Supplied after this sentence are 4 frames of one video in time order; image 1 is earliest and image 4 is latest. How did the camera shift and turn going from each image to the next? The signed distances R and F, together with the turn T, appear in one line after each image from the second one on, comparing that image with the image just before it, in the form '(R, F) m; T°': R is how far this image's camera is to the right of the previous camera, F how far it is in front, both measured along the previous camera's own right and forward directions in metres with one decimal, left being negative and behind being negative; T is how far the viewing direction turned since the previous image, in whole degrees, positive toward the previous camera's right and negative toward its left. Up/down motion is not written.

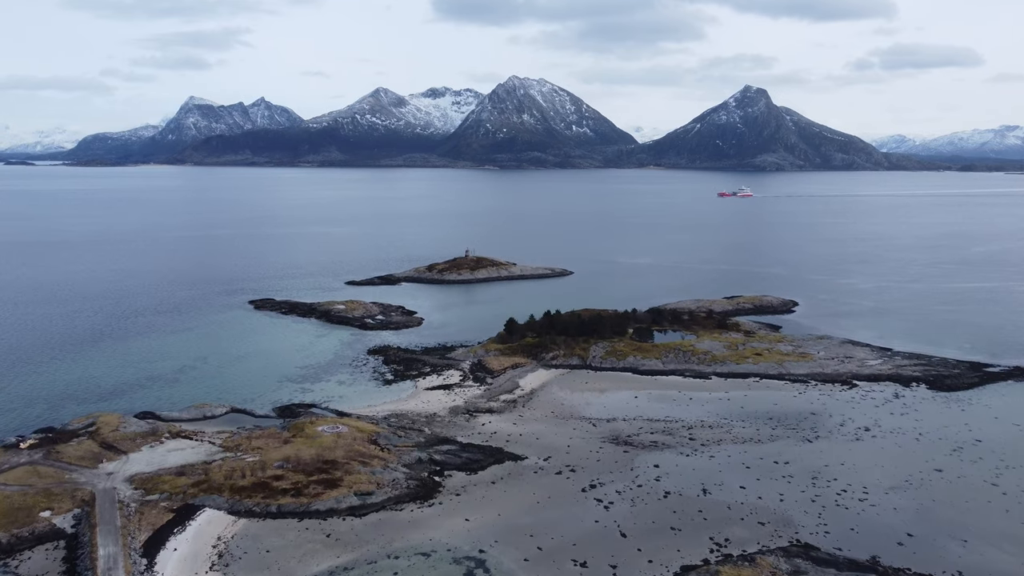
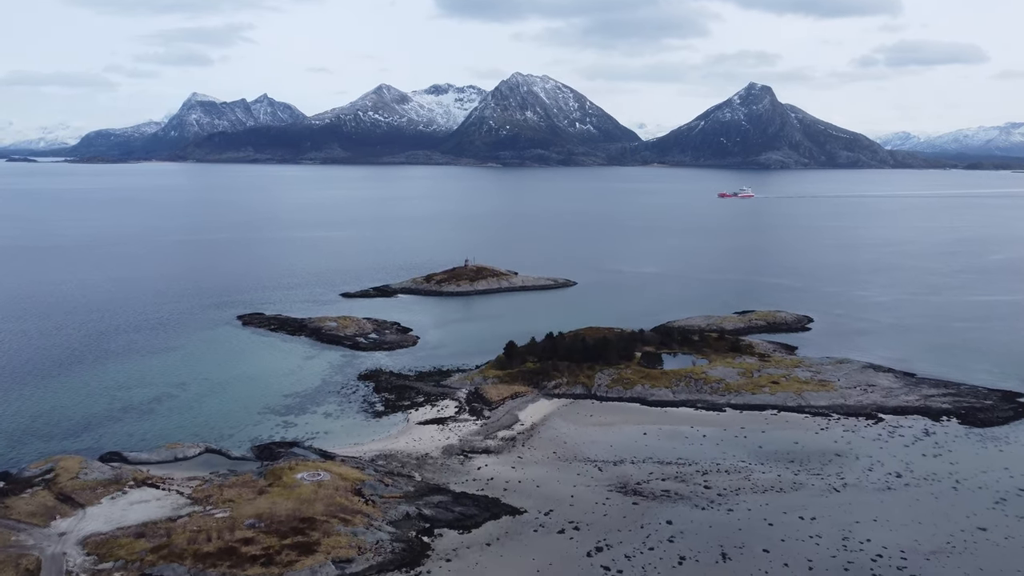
(+0.2, +3.2) m; 0°
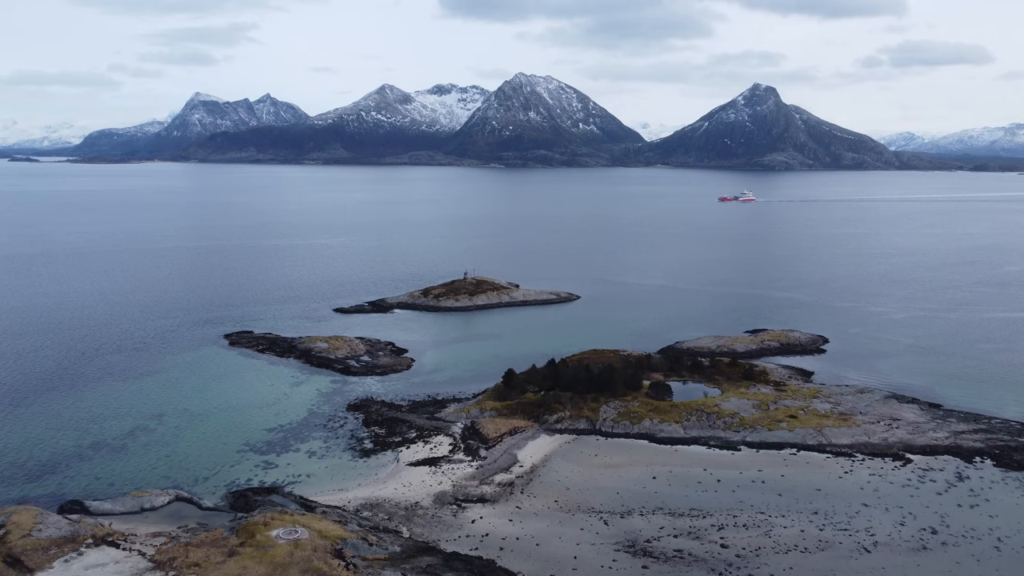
(+0.2, +3.0) m; 0°
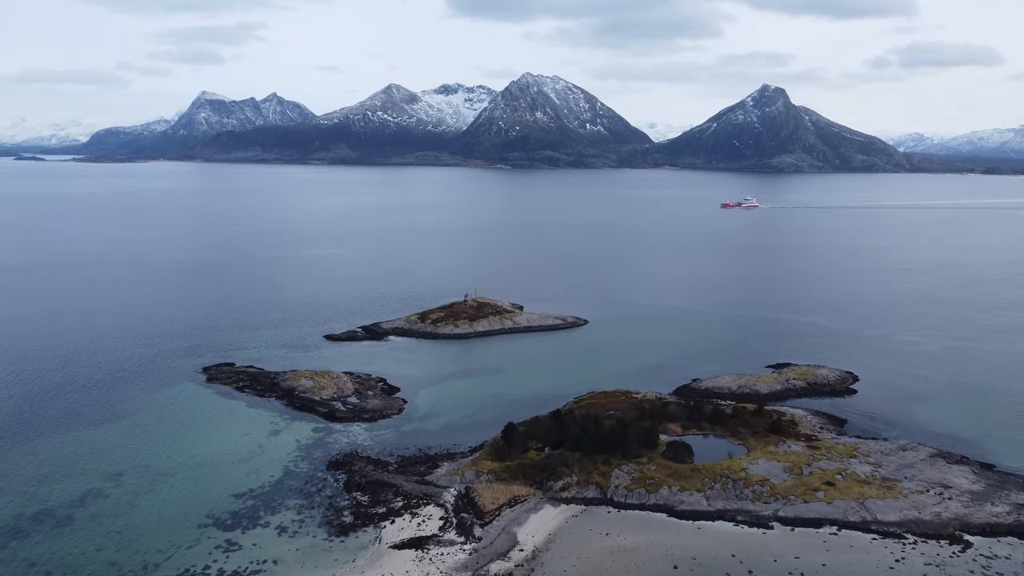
(+0.2, +5.0) m; 0°
